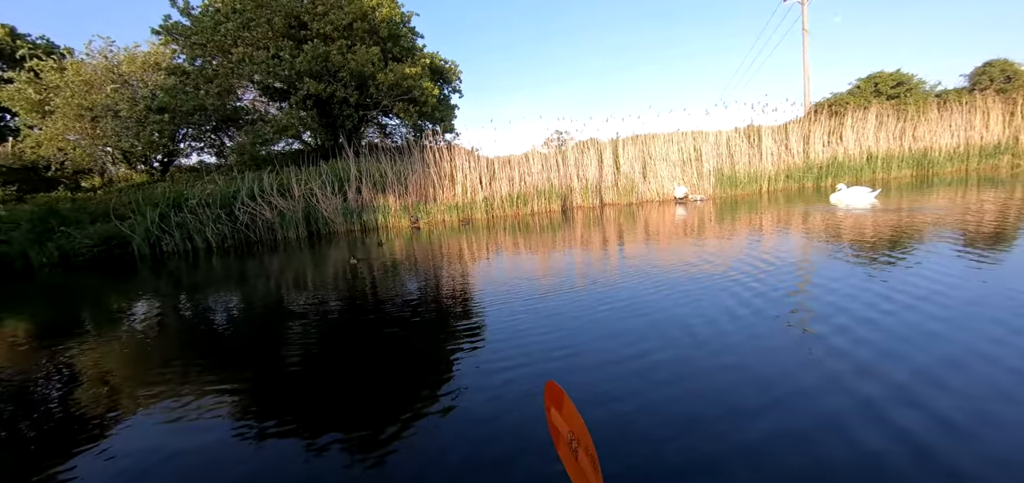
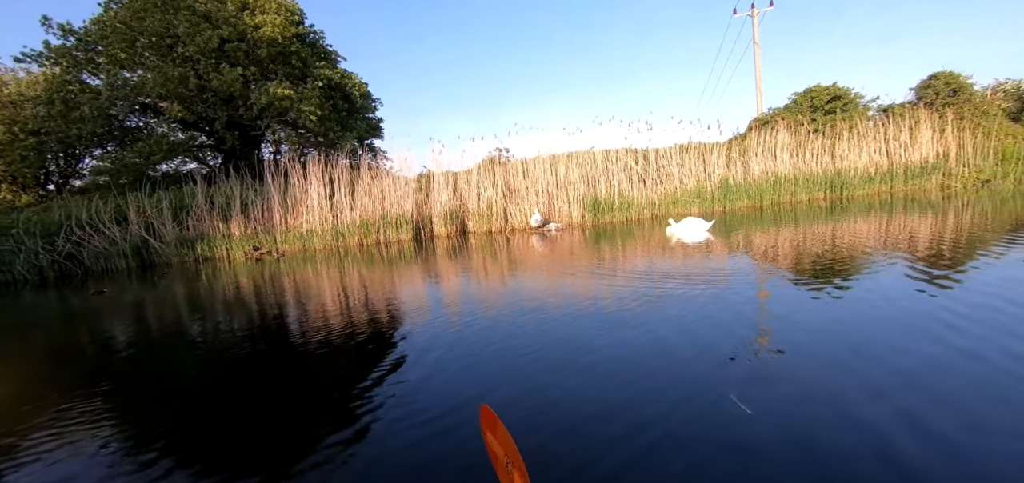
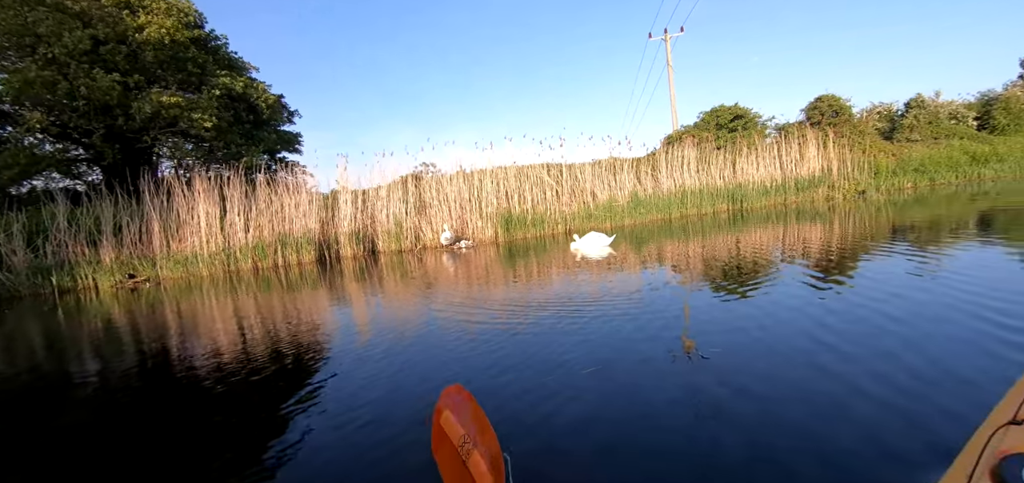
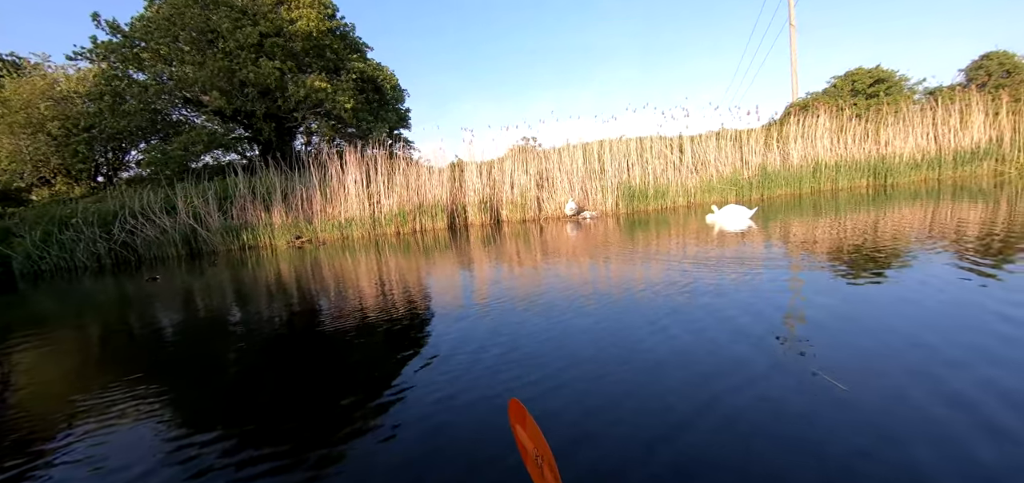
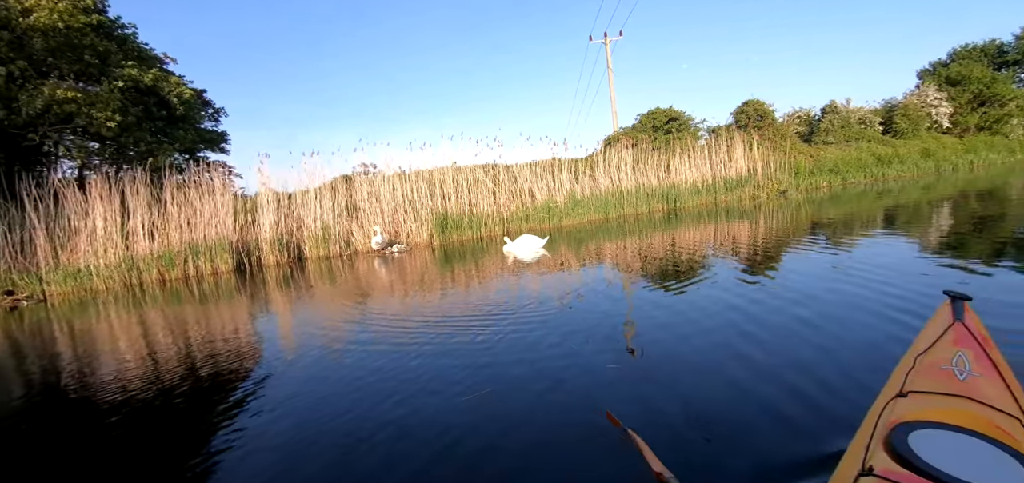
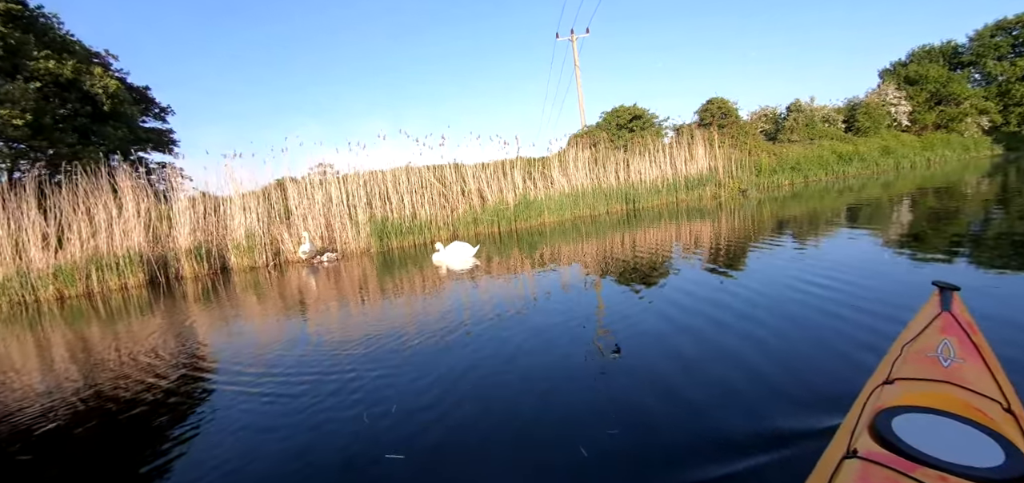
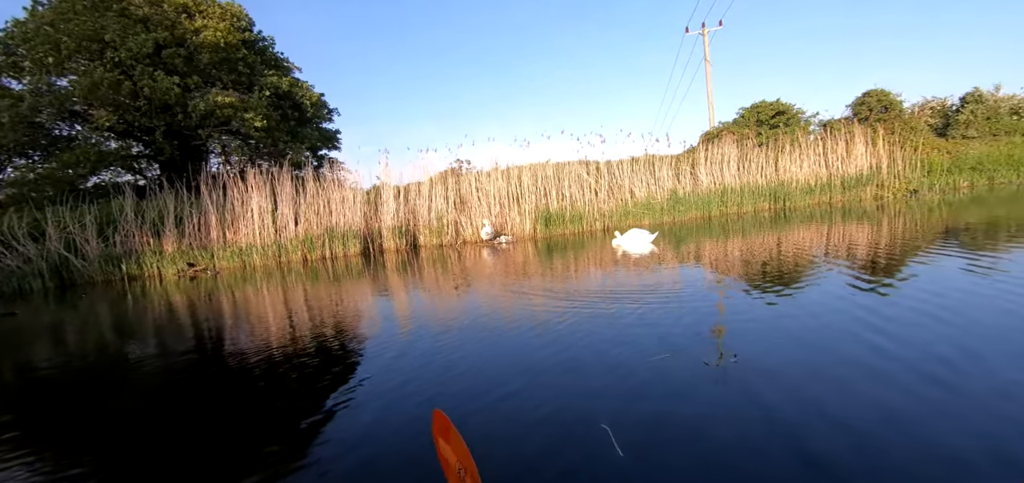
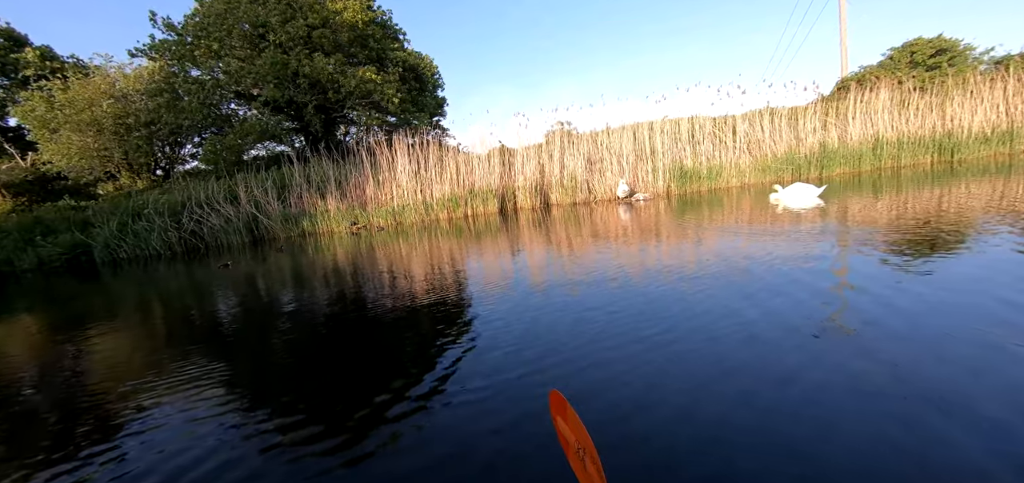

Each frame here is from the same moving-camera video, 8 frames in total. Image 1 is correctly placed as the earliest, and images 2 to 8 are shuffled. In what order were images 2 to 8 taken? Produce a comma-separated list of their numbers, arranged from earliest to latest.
8, 4, 2, 7, 3, 5, 6
